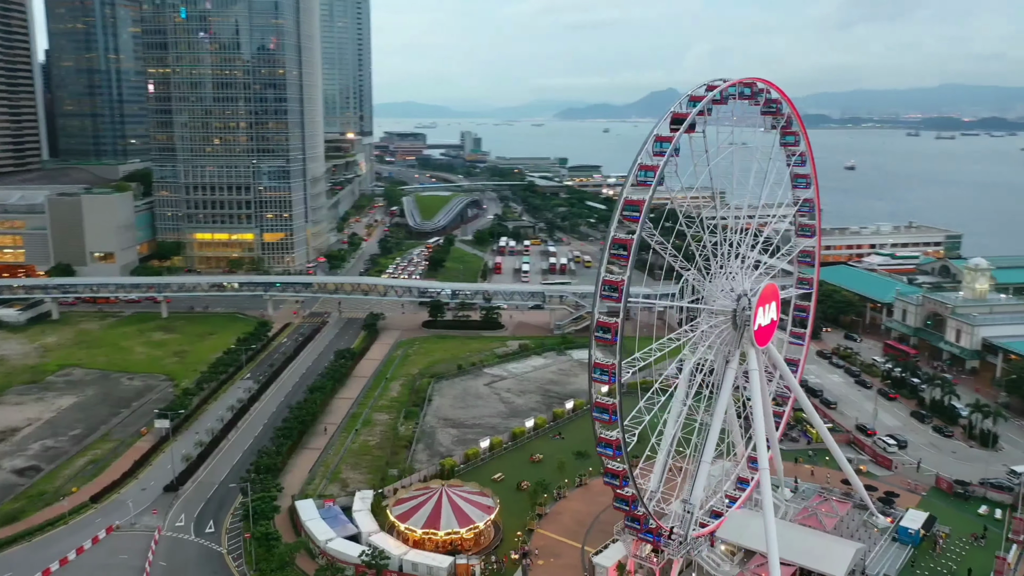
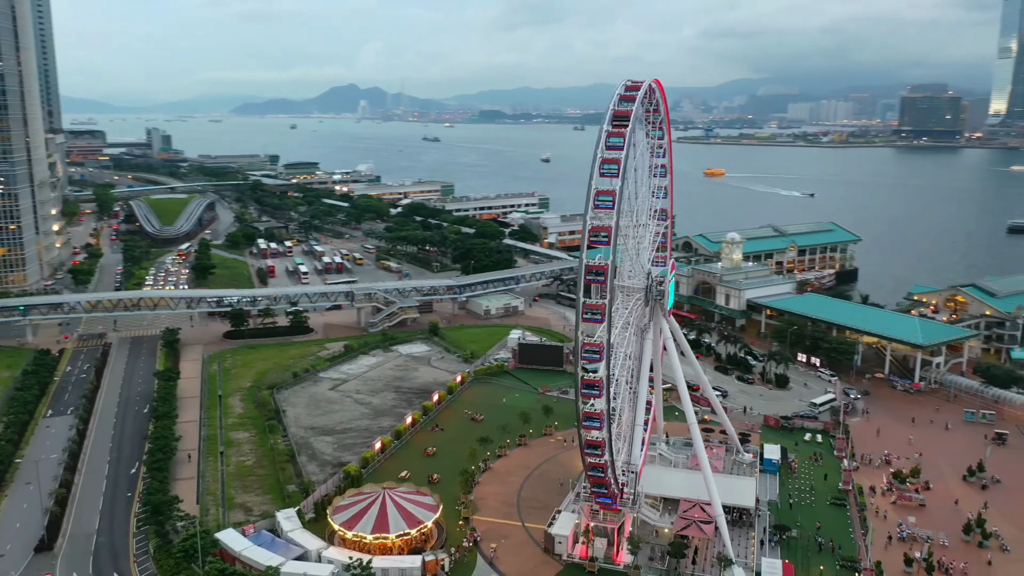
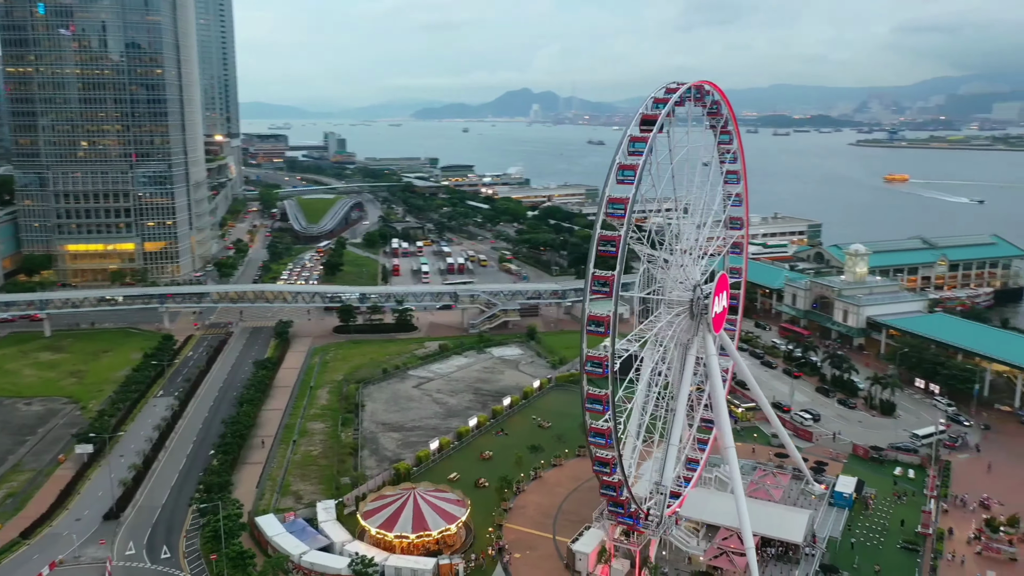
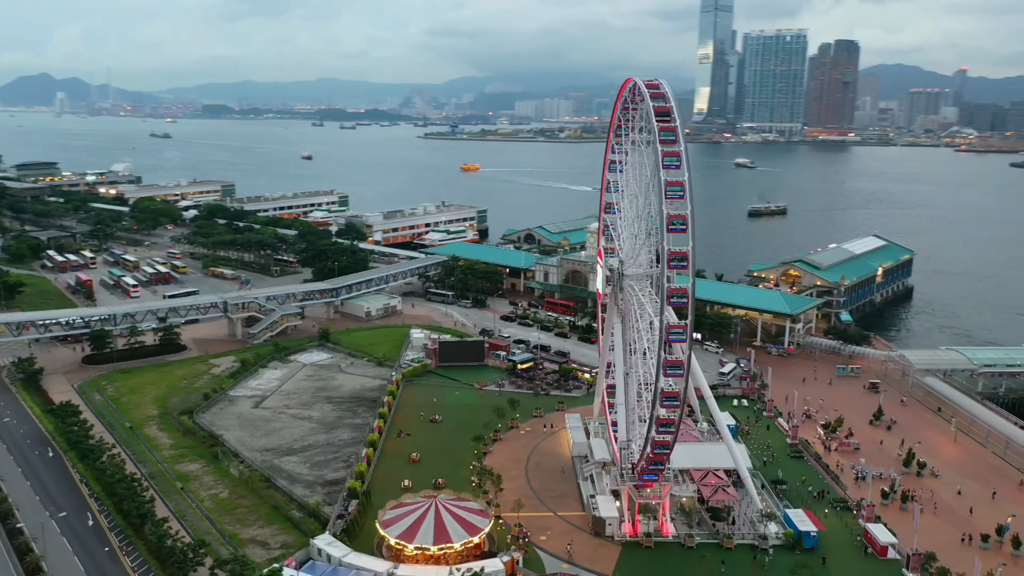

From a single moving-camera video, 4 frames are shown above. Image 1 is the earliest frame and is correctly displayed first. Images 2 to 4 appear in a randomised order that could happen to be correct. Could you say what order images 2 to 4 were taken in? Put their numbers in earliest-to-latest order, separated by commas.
3, 2, 4
